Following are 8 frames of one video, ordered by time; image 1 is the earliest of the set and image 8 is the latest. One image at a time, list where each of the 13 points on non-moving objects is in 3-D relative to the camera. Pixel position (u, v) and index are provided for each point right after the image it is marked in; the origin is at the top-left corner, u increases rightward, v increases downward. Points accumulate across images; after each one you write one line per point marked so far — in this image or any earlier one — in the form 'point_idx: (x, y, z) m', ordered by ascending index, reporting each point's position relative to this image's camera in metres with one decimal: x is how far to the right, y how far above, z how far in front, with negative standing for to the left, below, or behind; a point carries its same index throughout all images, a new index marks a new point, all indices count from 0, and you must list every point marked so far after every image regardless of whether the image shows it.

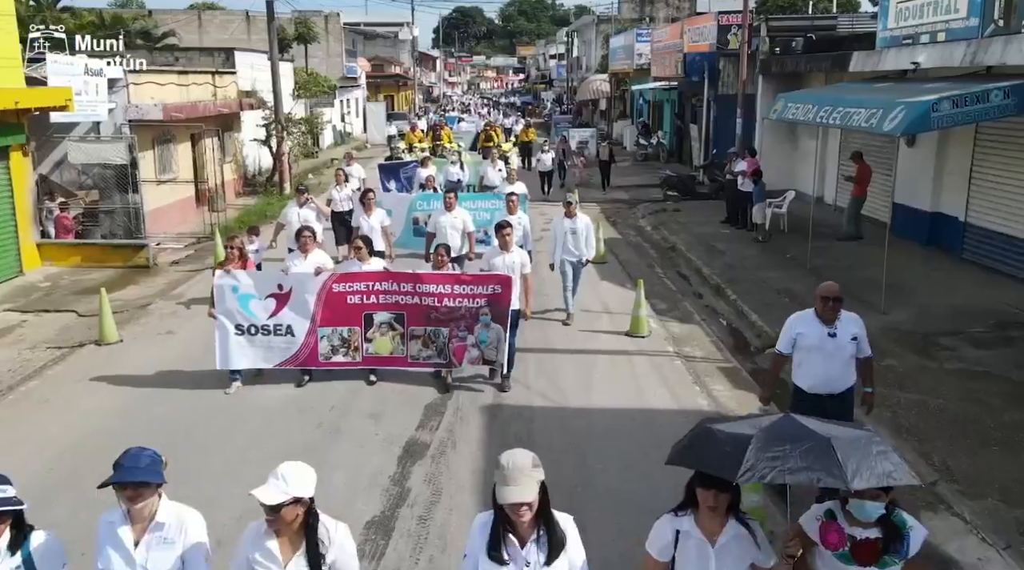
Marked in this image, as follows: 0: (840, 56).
0: (+6.2, +4.4, +19.3) m
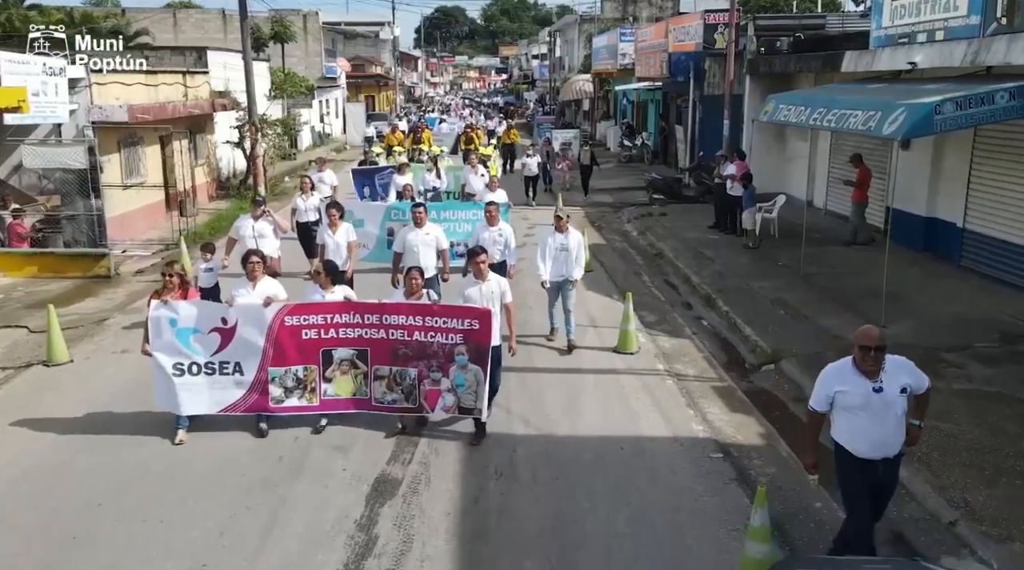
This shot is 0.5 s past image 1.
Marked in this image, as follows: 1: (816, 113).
0: (+5.9, +4.2, +18.7) m
1: (+4.6, +2.6, +15.5) m
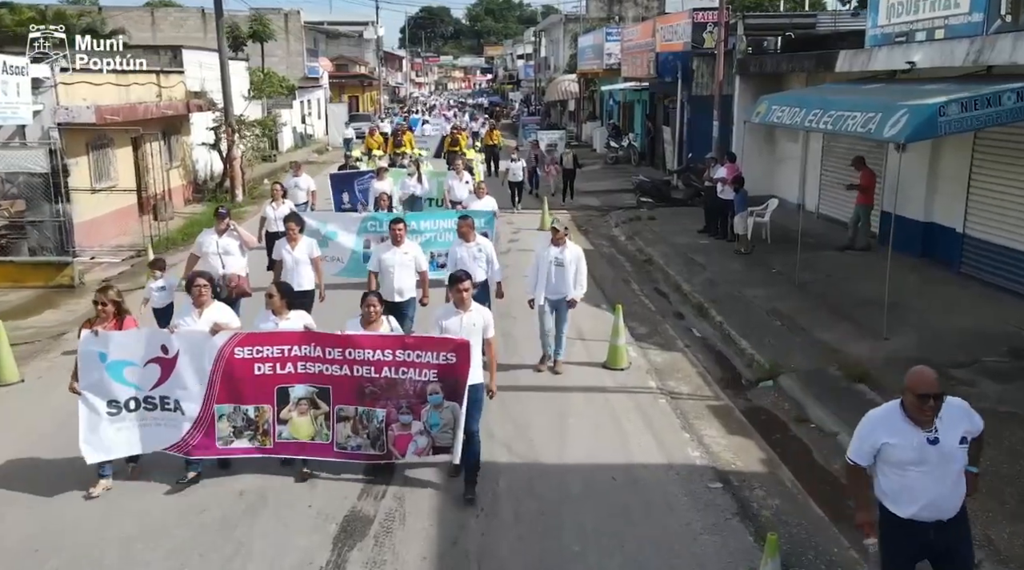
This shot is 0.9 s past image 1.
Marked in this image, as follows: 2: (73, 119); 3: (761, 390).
0: (+5.6, +4.1, +18.1) m
1: (+4.4, +2.5, +14.9) m
2: (-7.9, +3.0, +18.2) m
3: (+2.6, -1.1, +10.7) m
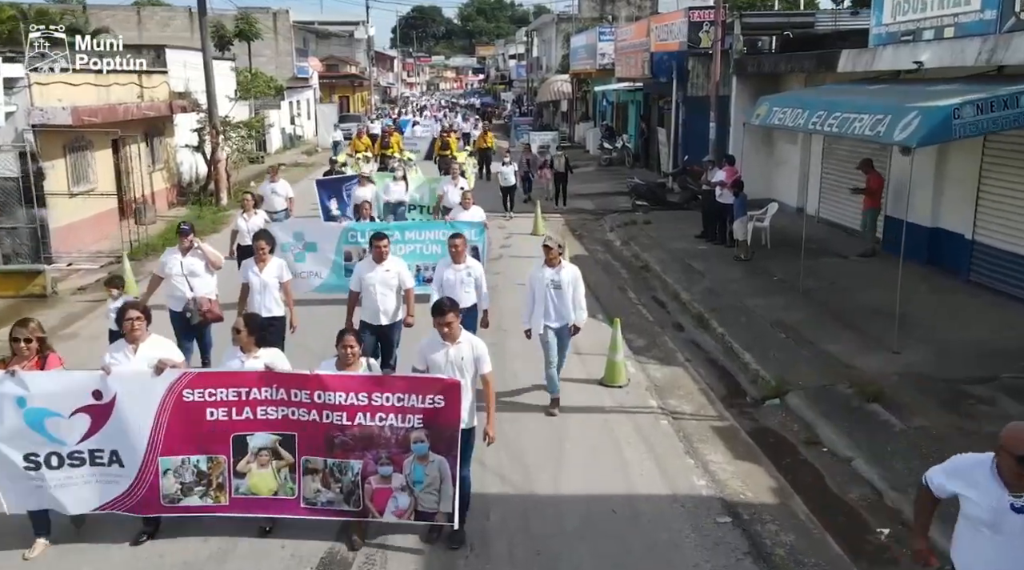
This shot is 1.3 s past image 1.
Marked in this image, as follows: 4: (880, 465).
0: (+5.4, +4.0, +17.5) m
1: (+4.3, +2.4, +14.3) m
2: (-8.0, +2.8, +17.5) m
3: (+2.5, -1.2, +10.1) m
4: (+3.0, -1.5, +8.3) m
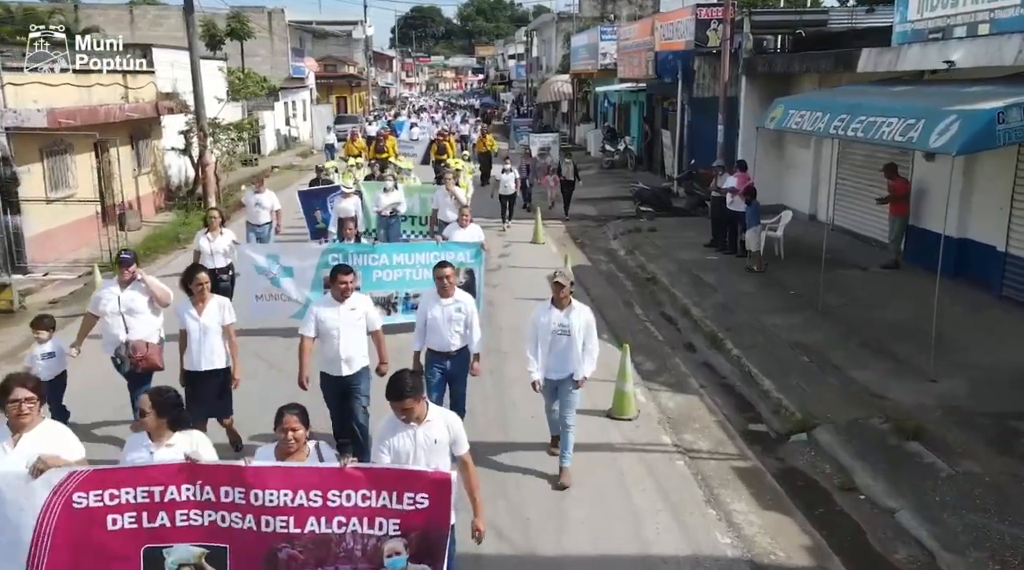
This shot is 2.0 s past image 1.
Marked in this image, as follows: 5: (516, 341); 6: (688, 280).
0: (+5.4, +3.8, +16.5) m
1: (+4.2, +2.2, +13.3) m
2: (-8.0, +2.6, +16.5) m
3: (+2.5, -1.4, +9.1) m
4: (+3.0, -1.7, +7.3) m
5: (+0.1, -0.7, +12.5) m
6: (+2.8, +0.1, +16.0) m
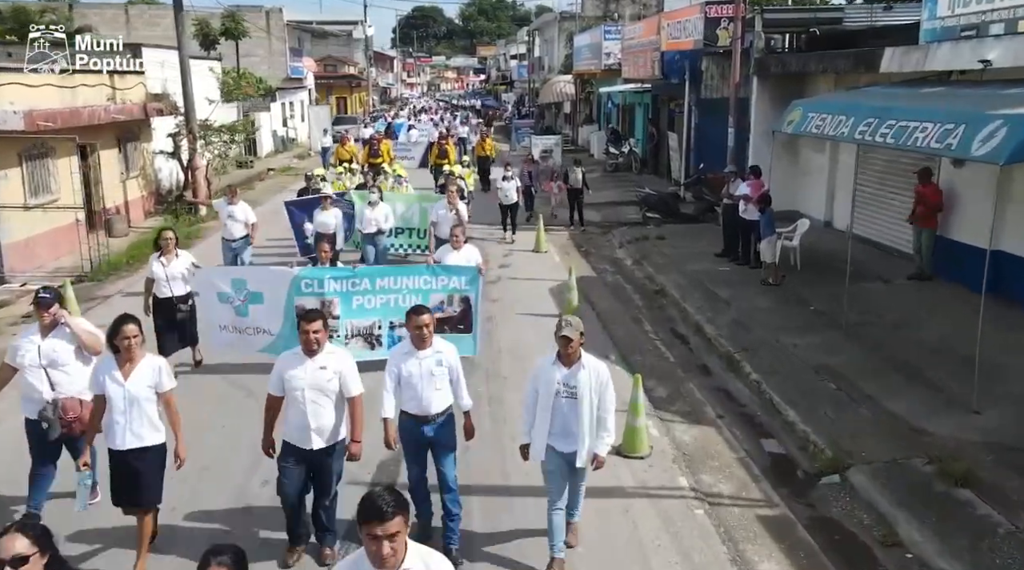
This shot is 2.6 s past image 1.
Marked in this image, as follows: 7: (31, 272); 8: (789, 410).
0: (+5.4, +3.6, +15.6) m
1: (+4.3, +2.0, +12.3) m
2: (-8.0, +2.4, +15.6) m
3: (+2.5, -1.7, +8.2) m
4: (+3.0, -1.9, +6.3) m
5: (+0.1, -0.9, +11.6) m
6: (+2.8, -0.1, +15.0) m
7: (-8.9, +0.3, +18.8) m
8: (+2.7, -1.2, +9.8) m
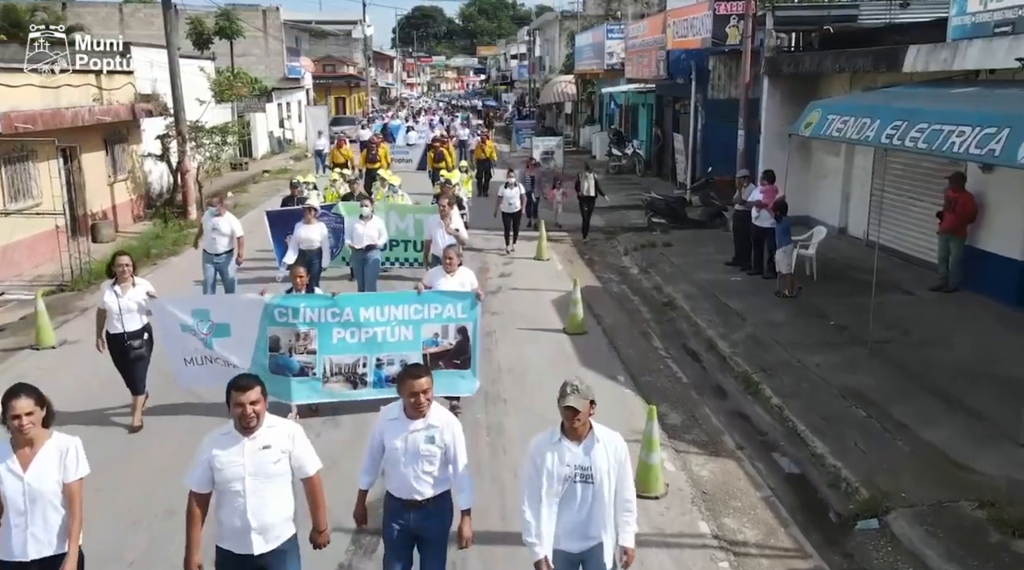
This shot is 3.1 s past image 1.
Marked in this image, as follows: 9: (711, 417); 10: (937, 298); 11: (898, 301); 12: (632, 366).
0: (+5.4, +3.4, +14.7) m
1: (+4.3, +1.8, +11.5) m
2: (-8.0, +2.2, +14.8) m
3: (+2.5, -1.8, +7.3) m
4: (+3.0, -2.1, +5.5) m
5: (+0.1, -1.1, +10.7) m
6: (+2.8, -0.3, +14.2) m
7: (-8.9, +0.1, +17.9) m
8: (+2.7, -1.4, +9.0) m
9: (+2.0, -1.3, +10.1) m
10: (+5.7, -0.1, +13.5) m
11: (+5.1, -0.2, +13.5) m
12: (+1.4, -0.9, +11.8) m
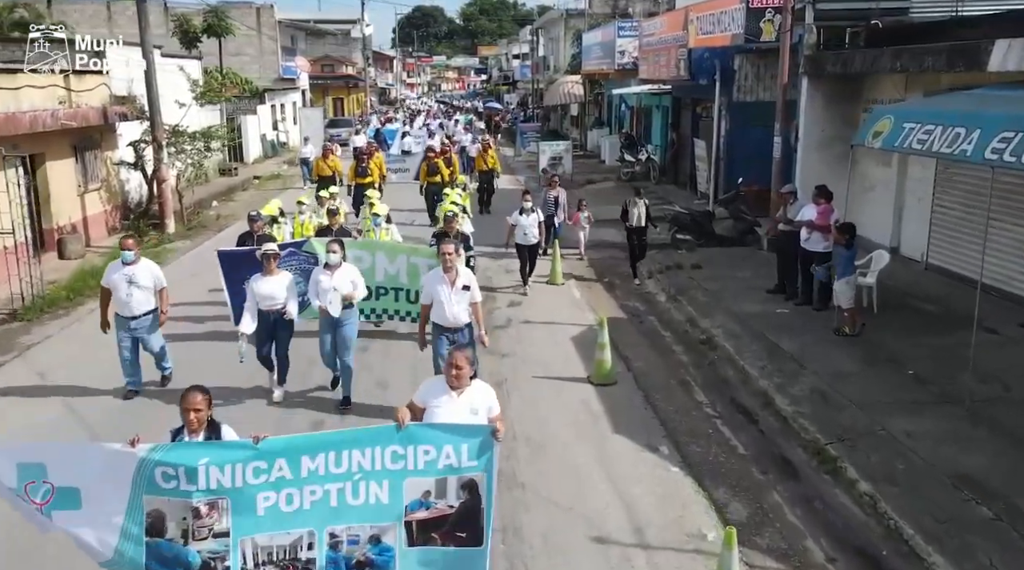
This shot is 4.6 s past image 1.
0: (+5.6, +2.9, +12.6) m
1: (+4.4, +1.3, +9.3) m
2: (-7.8, +1.8, +12.7) m
3: (+2.7, -2.3, +5.2) m
4: (+3.1, -2.5, +3.4) m
5: (+0.2, -1.5, +8.6) m
6: (+2.9, -0.7, +12.0) m
7: (-8.8, -0.3, +15.8) m
8: (+2.8, -1.8, +6.8) m
9: (+2.1, -1.7, +8.0) m
10: (+5.8, -0.6, +11.4) m
11: (+5.3, -0.6, +11.4) m
12: (+1.6, -1.4, +9.7) m
